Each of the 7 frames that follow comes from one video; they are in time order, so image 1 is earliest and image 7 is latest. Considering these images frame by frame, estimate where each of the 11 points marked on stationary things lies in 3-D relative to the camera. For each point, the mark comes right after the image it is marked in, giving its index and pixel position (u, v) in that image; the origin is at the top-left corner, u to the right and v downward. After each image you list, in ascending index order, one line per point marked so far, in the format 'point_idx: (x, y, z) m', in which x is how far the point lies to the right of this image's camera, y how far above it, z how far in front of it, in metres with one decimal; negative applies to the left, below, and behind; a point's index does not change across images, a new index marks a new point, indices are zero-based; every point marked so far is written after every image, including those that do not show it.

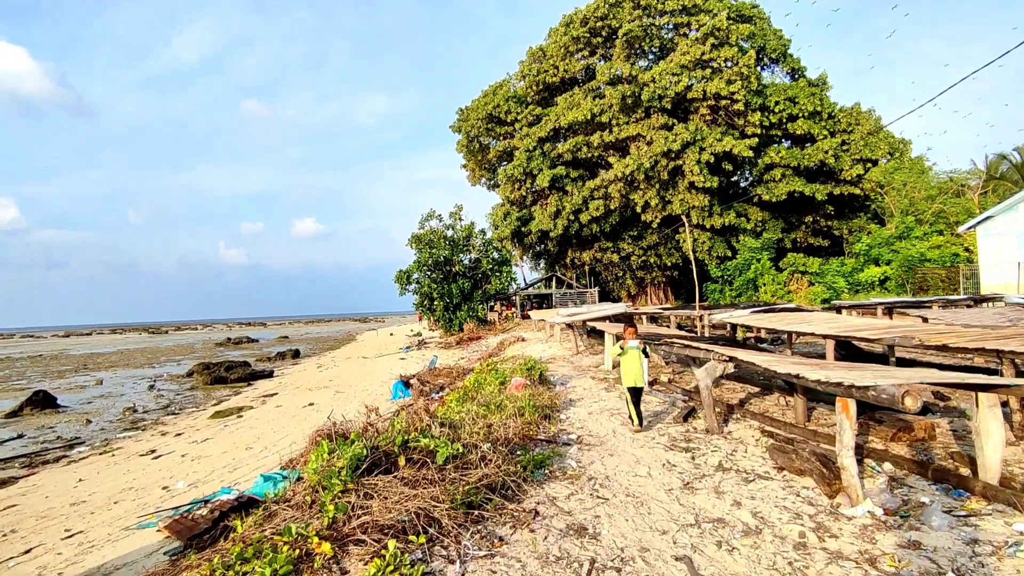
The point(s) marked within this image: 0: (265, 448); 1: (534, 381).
0: (-4.1, -2.6, +9.8) m
1: (+0.3, -1.4, +8.6) m
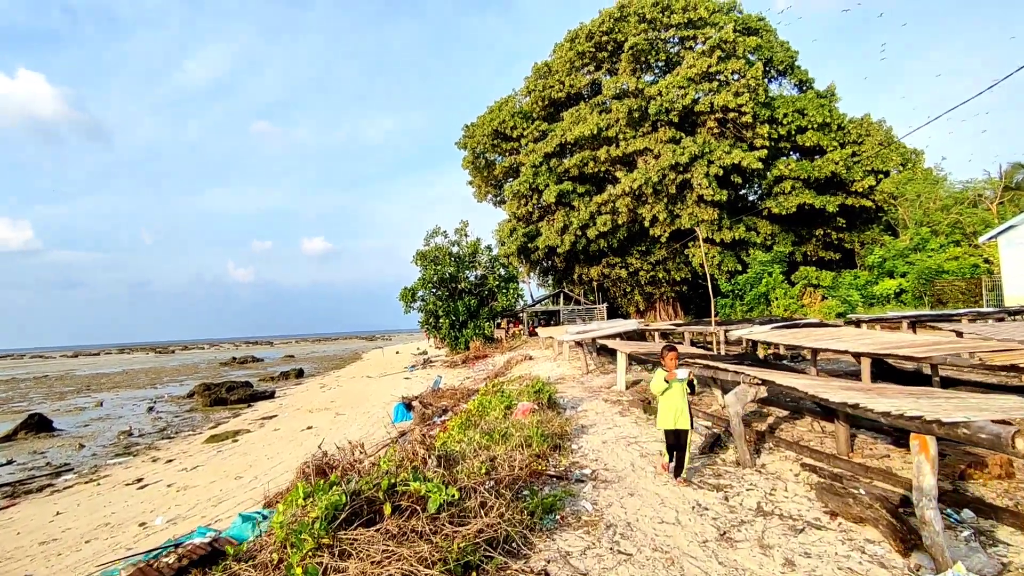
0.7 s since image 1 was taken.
0: (-4.0, -2.9, +9.2) m
1: (+0.4, -1.6, +7.9) m
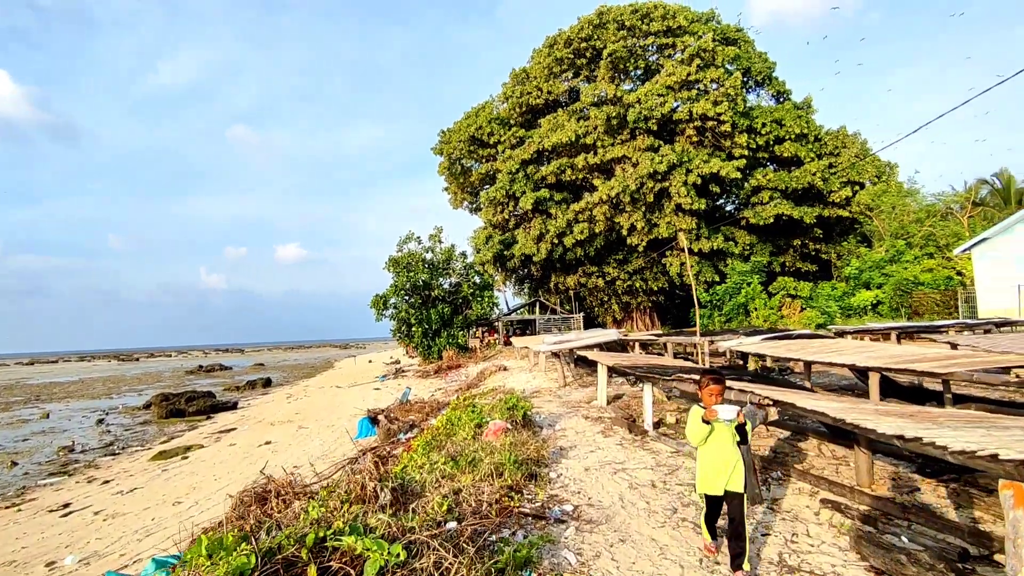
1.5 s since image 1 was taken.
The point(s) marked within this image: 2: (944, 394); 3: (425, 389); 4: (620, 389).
0: (-4.4, -3.0, +8.2) m
1: (0.0, -1.6, +7.1) m
2: (+4.5, -1.1, +6.3) m
3: (-2.8, -3.3, +19.4) m
4: (+1.9, -1.7, +10.2) m
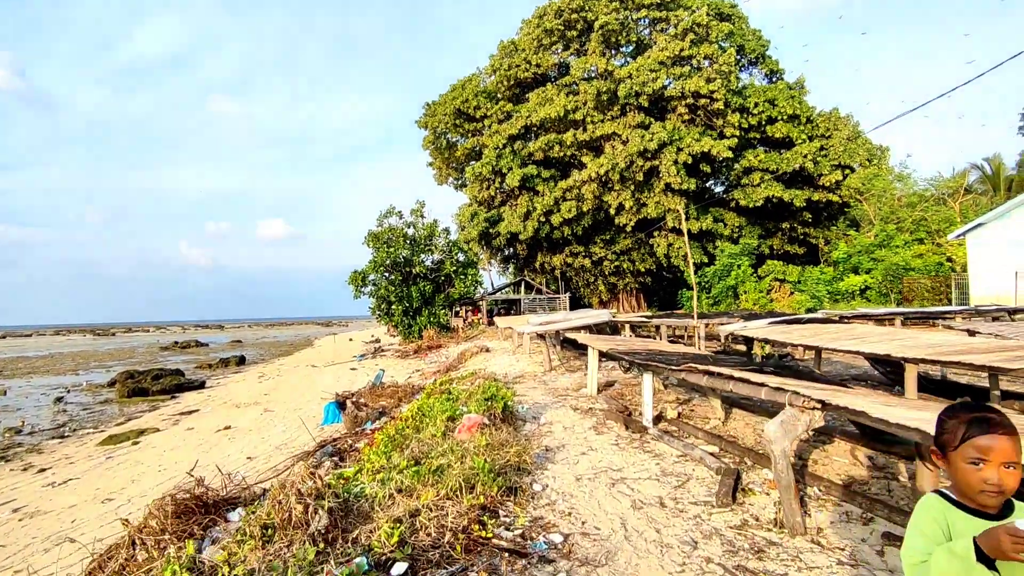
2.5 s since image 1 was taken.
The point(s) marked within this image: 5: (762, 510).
0: (-4.6, -2.6, +7.2) m
1: (-0.2, -1.3, +6.2) m
2: (+4.3, -0.9, +5.4) m
3: (-3.4, -2.5, +18.4) m
4: (+1.6, -1.4, +9.3) m
5: (+1.6, -1.5, +3.9) m
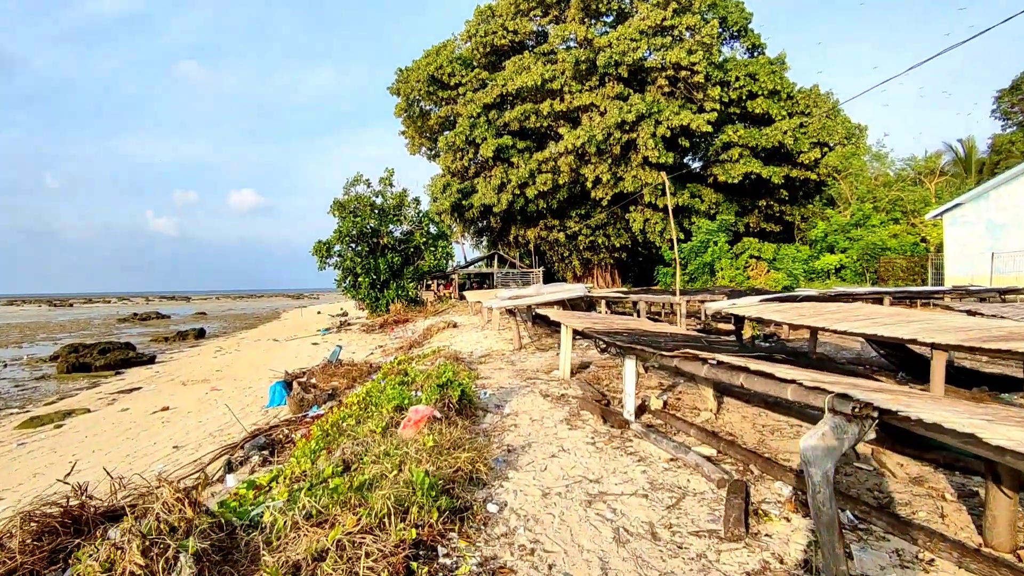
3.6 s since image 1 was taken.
0: (-5.1, -2.2, +6.1) m
1: (-0.5, -1.0, +5.2) m
2: (+4.0, -0.7, +4.6) m
3: (-4.3, -1.7, +17.4) m
4: (+1.1, -1.0, +8.4) m
5: (+1.4, -1.3, +3.0) m
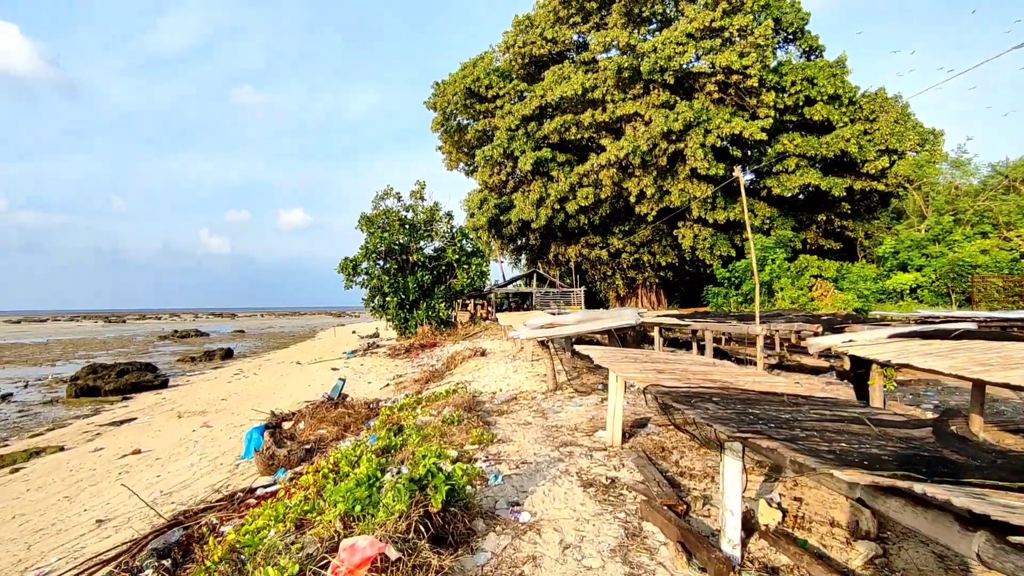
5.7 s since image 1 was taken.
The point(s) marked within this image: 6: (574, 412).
0: (-4.9, -2.4, +4.3) m
1: (-0.5, -1.2, +3.1) m
2: (+4.0, -0.9, +2.2) m
3: (-3.4, -2.3, +15.5) m
4: (+1.4, -1.3, +6.3) m
5: (+1.3, -1.4, +0.8) m
6: (+0.7, -1.4, +6.8) m
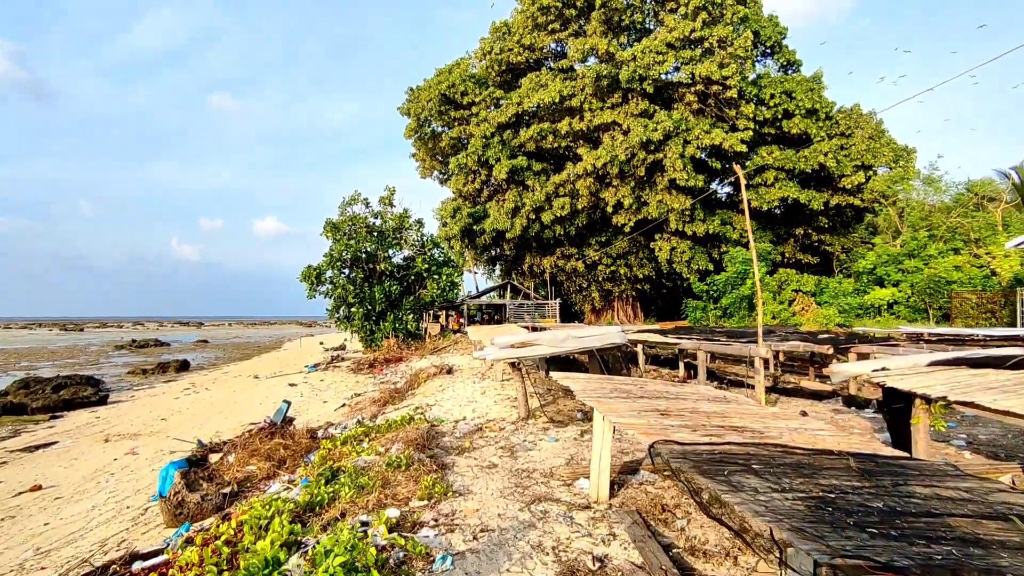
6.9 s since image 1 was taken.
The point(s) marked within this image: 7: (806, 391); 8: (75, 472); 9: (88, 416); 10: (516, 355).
0: (-5.2, -2.4, +2.9) m
1: (-0.7, -1.3, +2.0) m
2: (+3.9, -1.0, +1.3) m
3: (-4.1, -2.5, +14.2) m
4: (+1.0, -1.4, +5.2) m
5: (+1.2, -1.4, -0.3) m
6: (+0.4, -1.5, +5.7) m
7: (+4.4, -1.5, +9.0) m
8: (-6.9, -2.9, +9.3) m
9: (-11.3, -3.4, +15.9) m
10: (+0.1, -0.8, +7.7) m
